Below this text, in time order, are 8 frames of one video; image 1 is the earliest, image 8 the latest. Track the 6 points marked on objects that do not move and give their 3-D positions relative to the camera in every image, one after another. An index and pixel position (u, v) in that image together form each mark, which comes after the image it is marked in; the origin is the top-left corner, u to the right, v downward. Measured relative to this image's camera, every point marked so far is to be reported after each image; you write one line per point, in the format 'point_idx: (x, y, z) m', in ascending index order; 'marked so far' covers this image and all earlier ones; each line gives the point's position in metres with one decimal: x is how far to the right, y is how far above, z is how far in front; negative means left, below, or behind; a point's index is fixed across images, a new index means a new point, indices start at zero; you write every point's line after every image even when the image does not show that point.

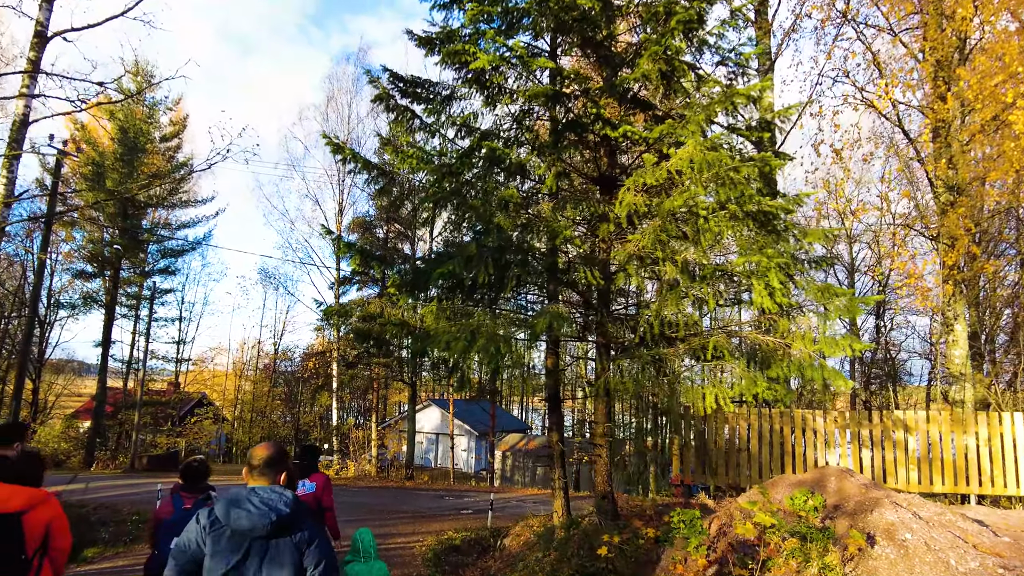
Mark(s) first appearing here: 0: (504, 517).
0: (-0.1, -4.4, +12.4) m
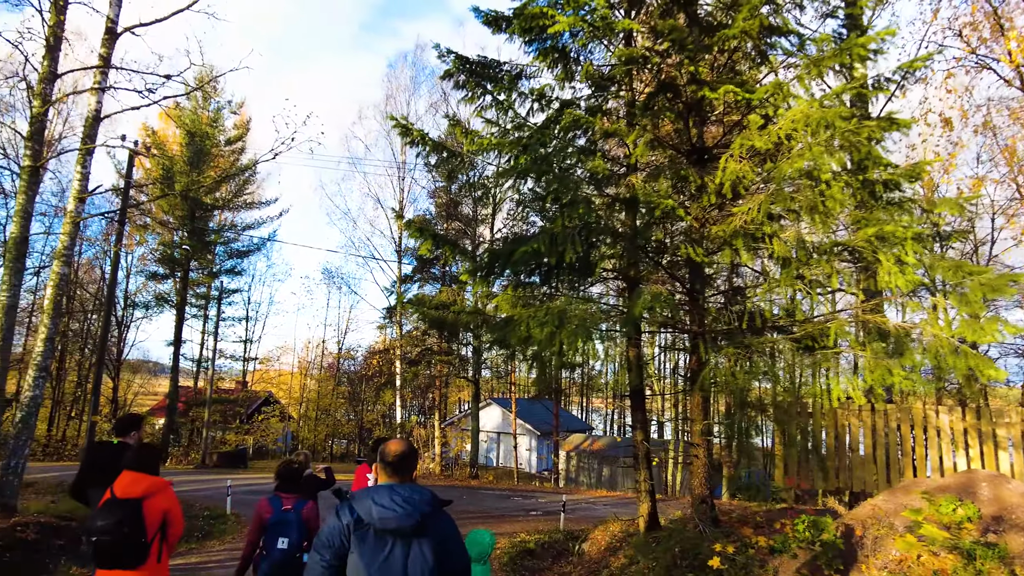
0: (+1.2, -4.2, +11.9) m
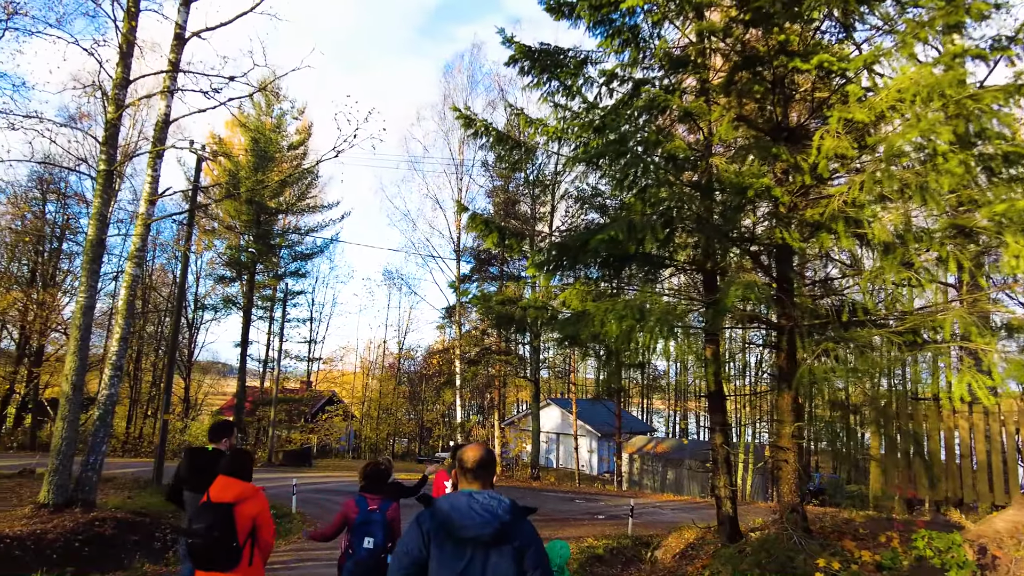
0: (+2.3, -4.1, +11.5) m
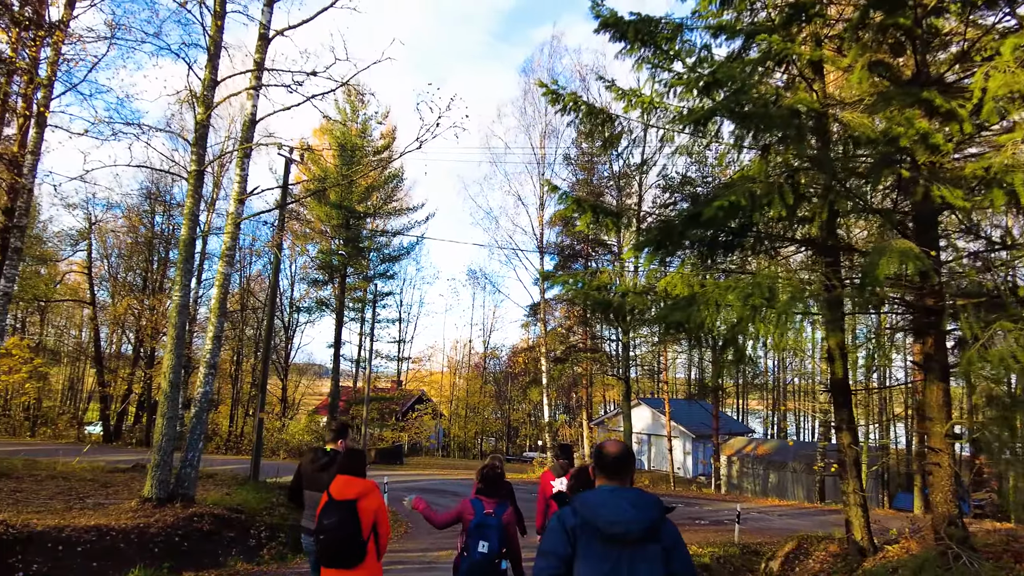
0: (+3.9, -3.9, +10.6) m
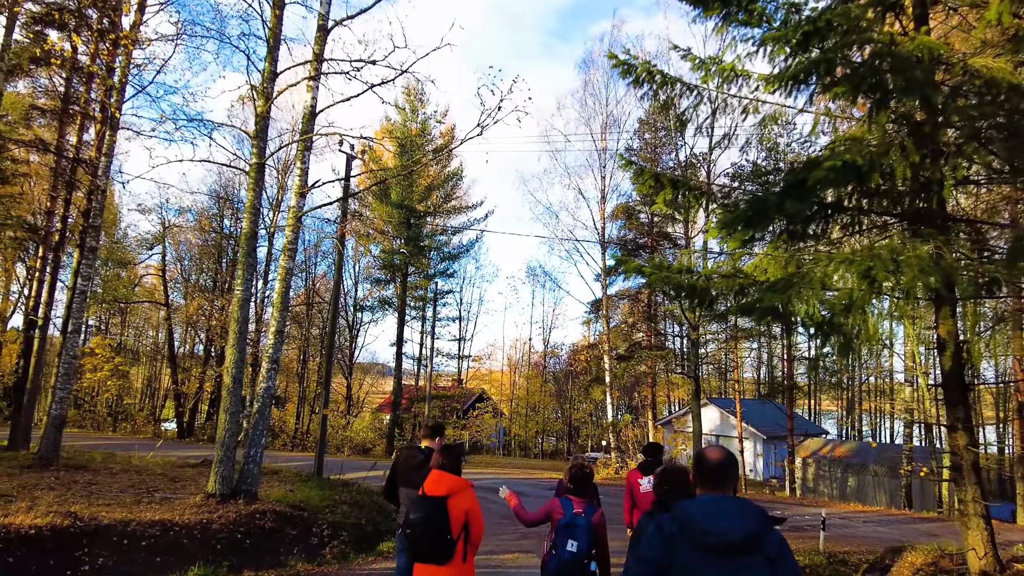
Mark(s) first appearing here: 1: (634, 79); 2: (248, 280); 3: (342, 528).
0: (+4.9, -3.8, +9.8) m
1: (+1.1, +2.0, +6.2) m
2: (-3.4, +0.1, +8.4) m
3: (-2.2, -3.1, +8.4) m
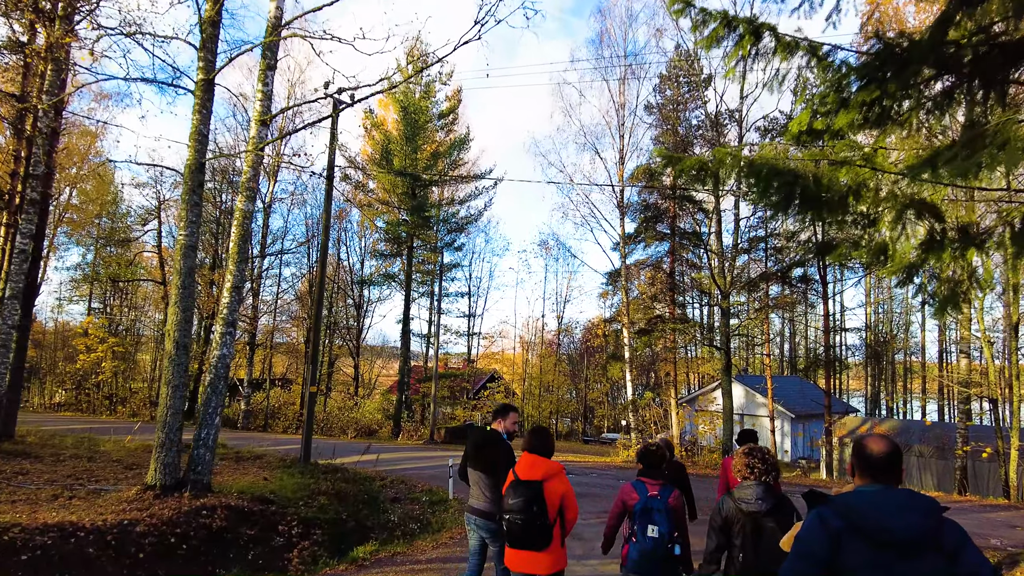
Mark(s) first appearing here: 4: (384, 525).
0: (+5.0, -3.1, +8.2) m
1: (+1.1, +2.5, +4.5) m
2: (-3.3, +0.7, +6.8) m
3: (-2.1, -2.5, +6.9) m
4: (-1.6, -3.0, +8.1) m
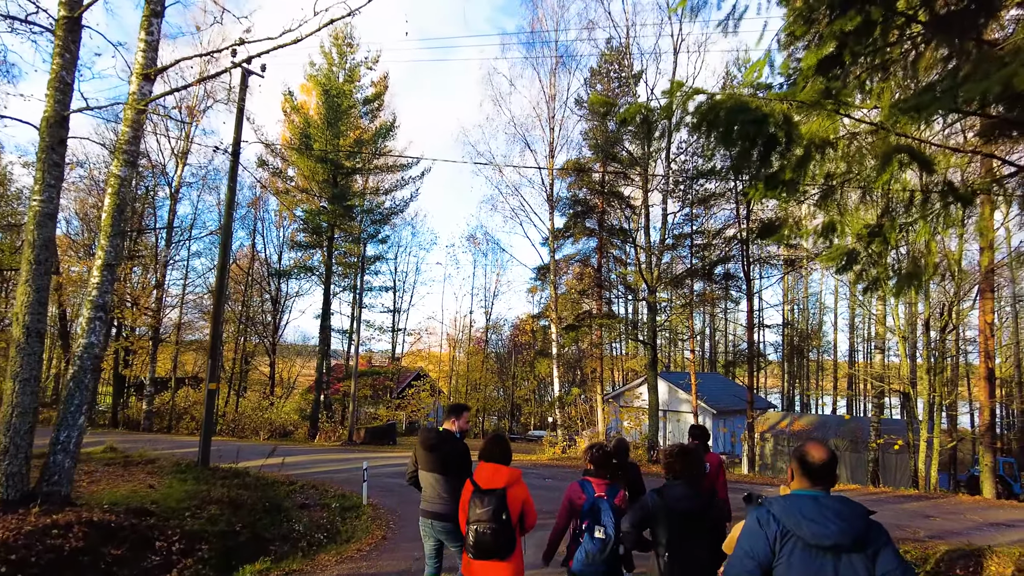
0: (+4.1, -3.0, +8.1) m
1: (+0.7, +2.6, +4.0) m
2: (-4.0, +0.9, +5.8) m
3: (-2.9, -2.3, +6.0) m
4: (-2.5, -2.8, +7.2) m
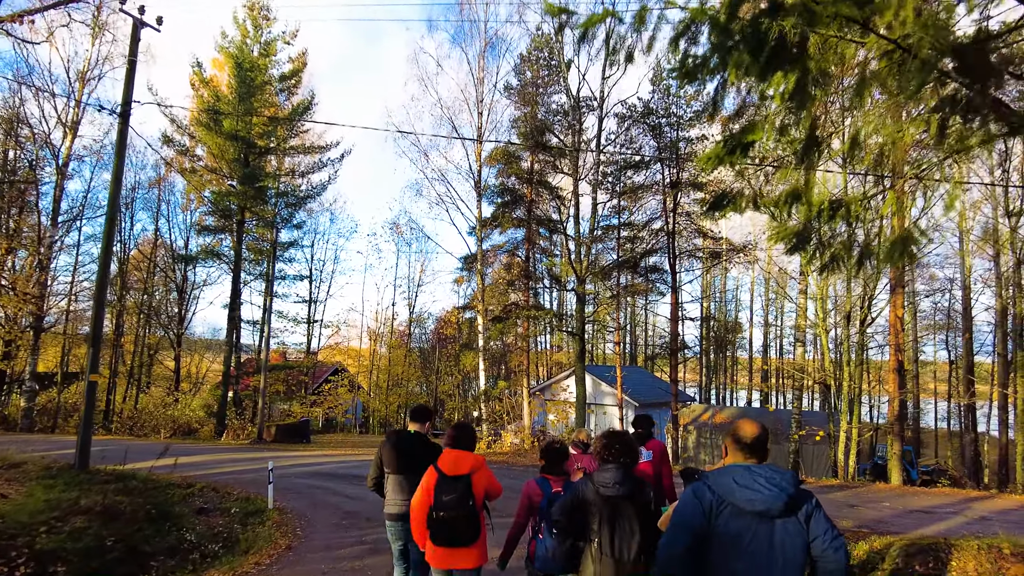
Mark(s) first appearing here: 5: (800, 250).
0: (+3.2, -2.8, +7.8) m
1: (+0.3, +2.8, +3.3) m
2: (-4.5, +1.1, +4.6) m
3: (-3.5, -2.1, +5.0) m
4: (-3.2, -2.5, +6.2) m
5: (+2.3, +0.3, +5.1) m
